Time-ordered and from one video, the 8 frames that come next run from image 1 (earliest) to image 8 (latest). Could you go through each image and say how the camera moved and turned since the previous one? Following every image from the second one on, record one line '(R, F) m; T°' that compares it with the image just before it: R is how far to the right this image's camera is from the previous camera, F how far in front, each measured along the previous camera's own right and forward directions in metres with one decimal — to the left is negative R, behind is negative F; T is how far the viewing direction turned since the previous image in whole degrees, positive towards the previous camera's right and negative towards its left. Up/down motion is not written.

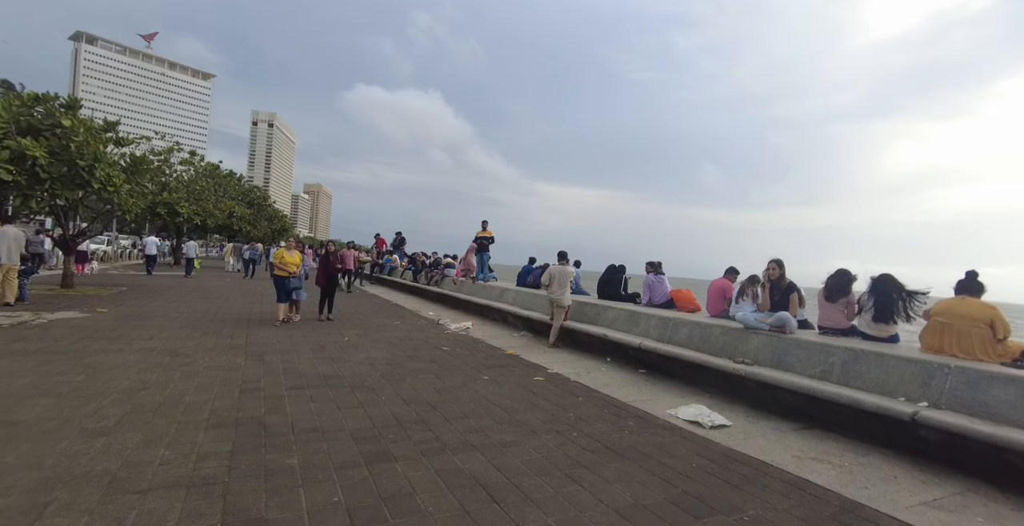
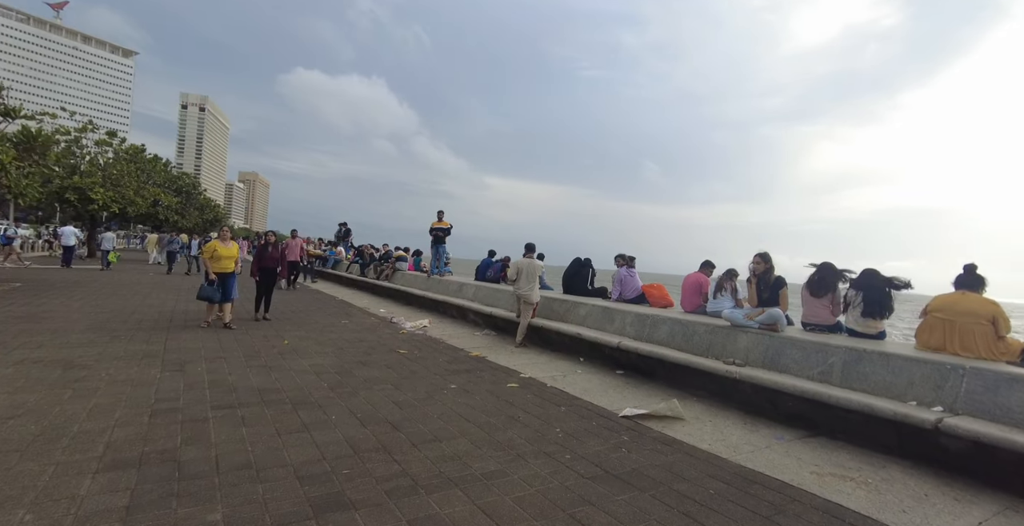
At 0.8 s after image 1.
(-0.2, +0.7) m; +6°
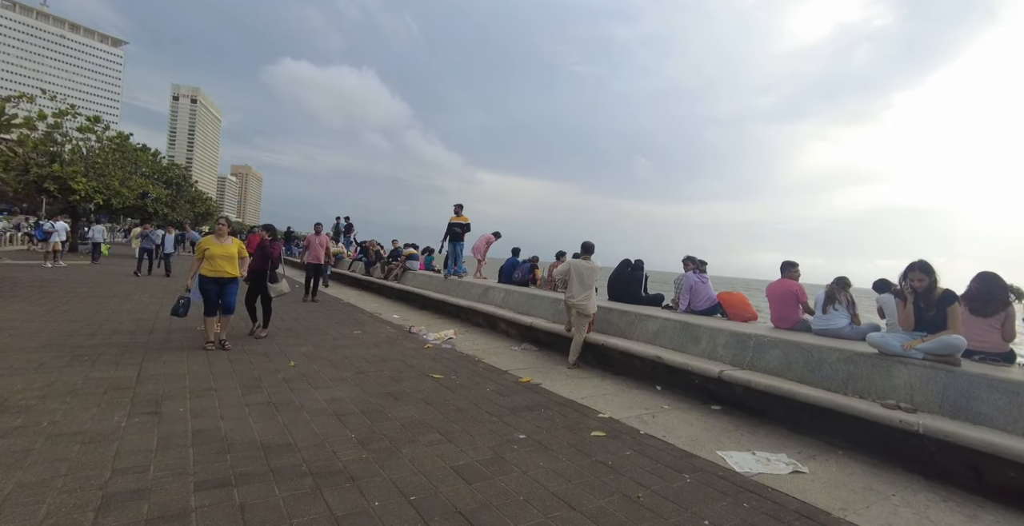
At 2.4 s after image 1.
(-0.8, +1.3) m; +1°
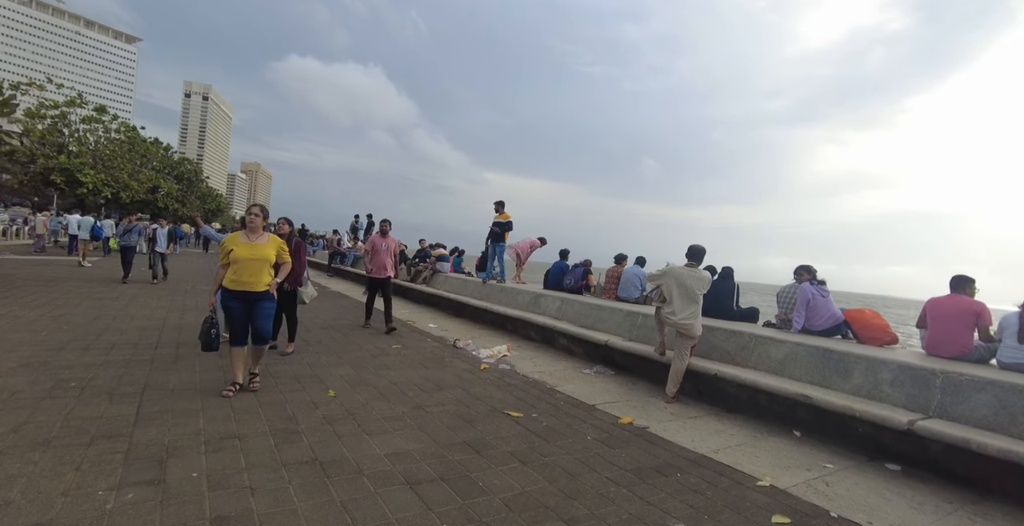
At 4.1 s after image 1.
(-0.9, +1.2) m; -1°
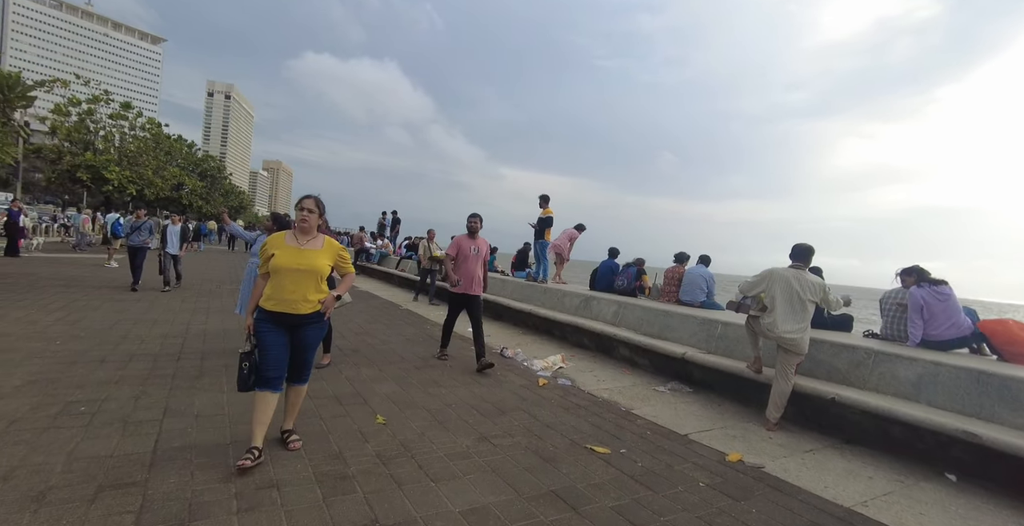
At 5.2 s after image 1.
(-0.5, +0.7) m; -2°
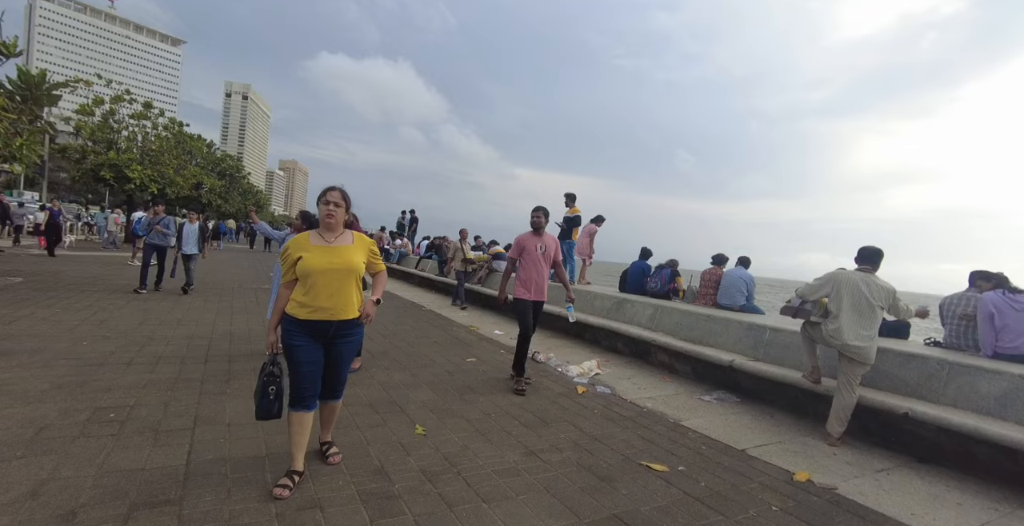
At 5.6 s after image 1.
(-0.3, +0.2) m; -1°
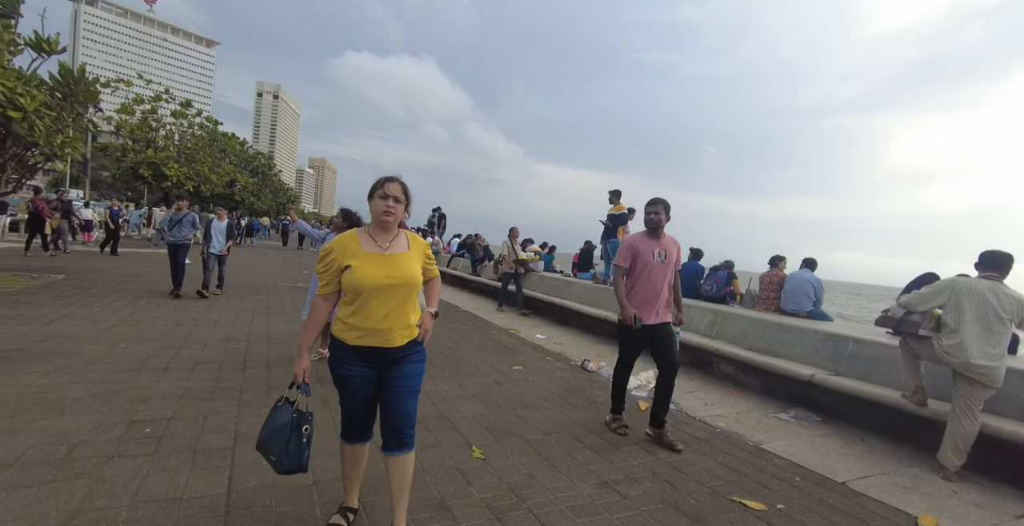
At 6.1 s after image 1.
(-0.3, +0.4) m; -3°
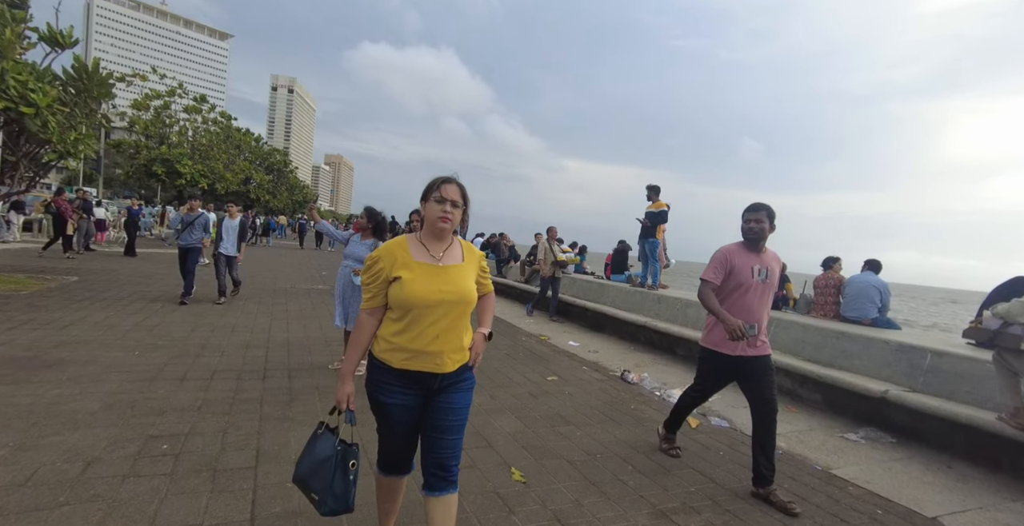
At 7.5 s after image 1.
(-0.1, +0.5) m; -3°
